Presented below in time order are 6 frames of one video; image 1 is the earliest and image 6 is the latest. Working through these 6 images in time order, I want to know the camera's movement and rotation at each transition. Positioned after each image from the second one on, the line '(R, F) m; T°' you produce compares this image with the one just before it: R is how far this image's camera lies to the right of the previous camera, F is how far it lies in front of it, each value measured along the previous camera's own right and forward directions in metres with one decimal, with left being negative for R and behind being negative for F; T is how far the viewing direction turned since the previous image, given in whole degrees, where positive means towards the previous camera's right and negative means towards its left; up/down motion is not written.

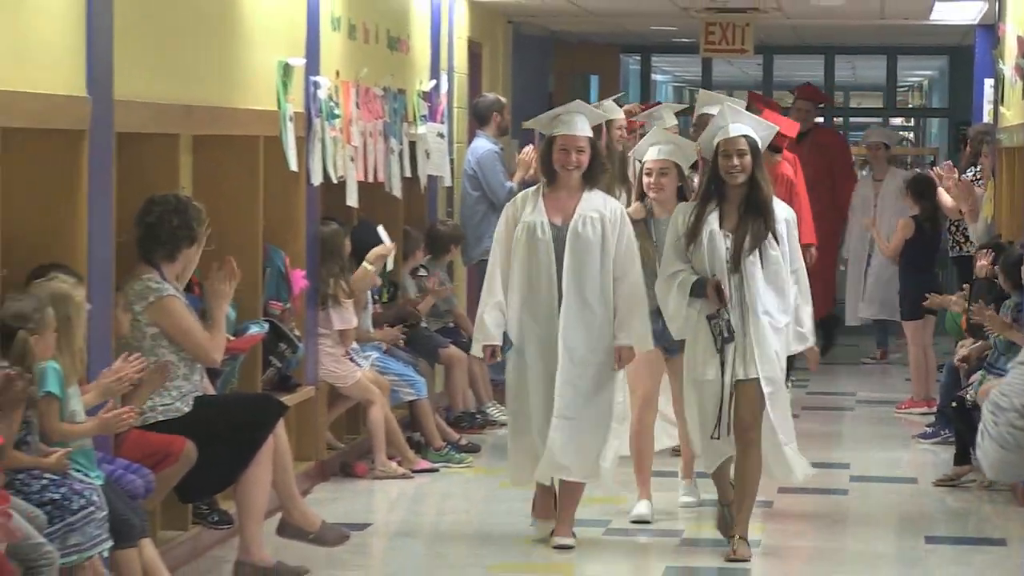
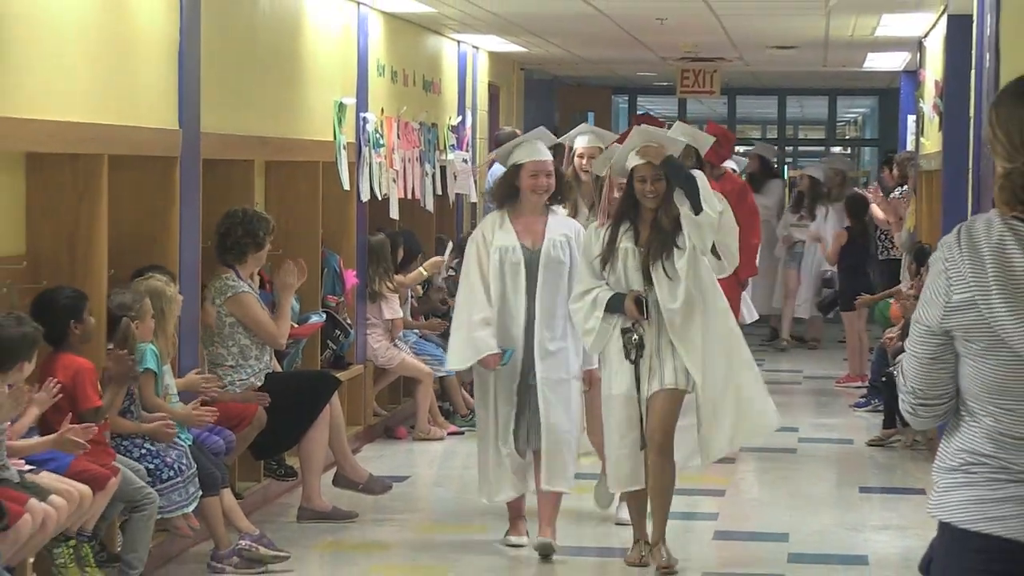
(0.0, -1.0) m; -1°
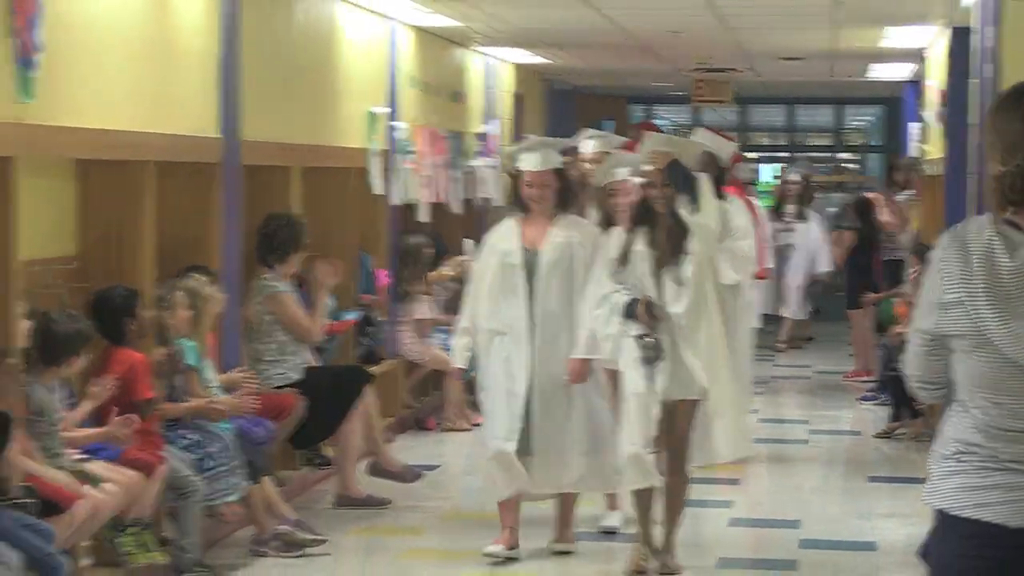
(+0.1, -0.3) m; -2°
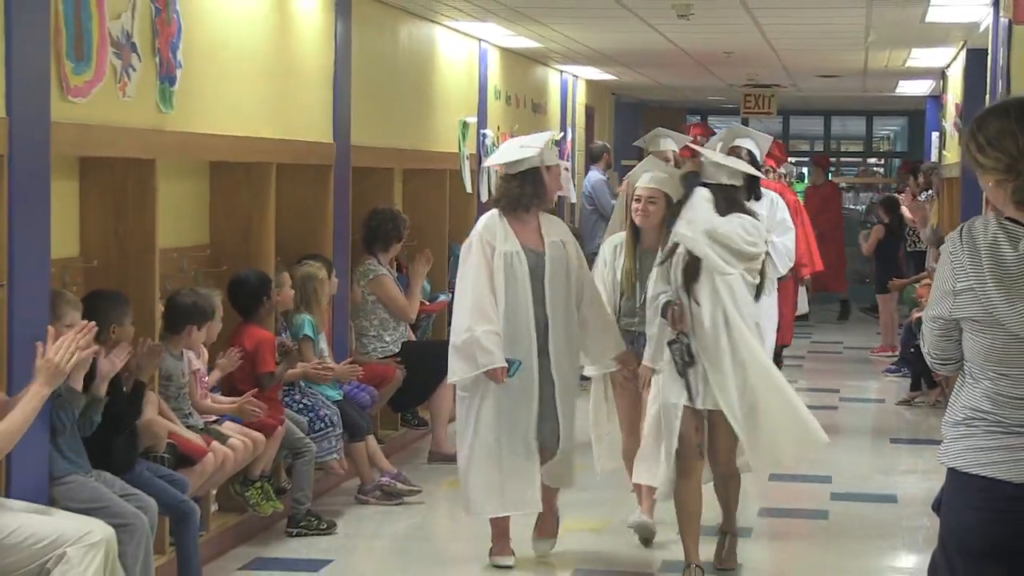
(-0.1, -0.9) m; -1°
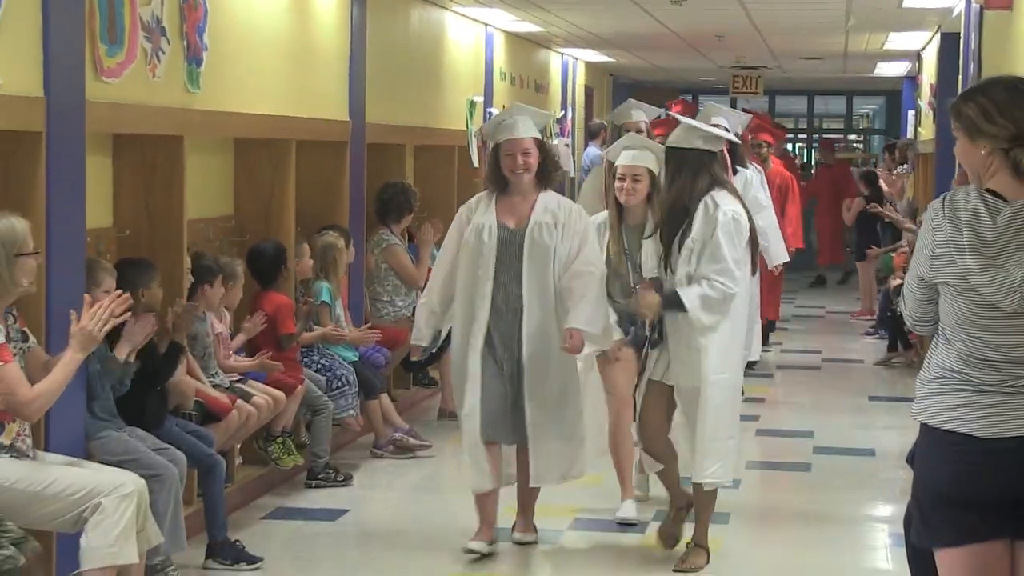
(0.0, -0.5) m; 0°
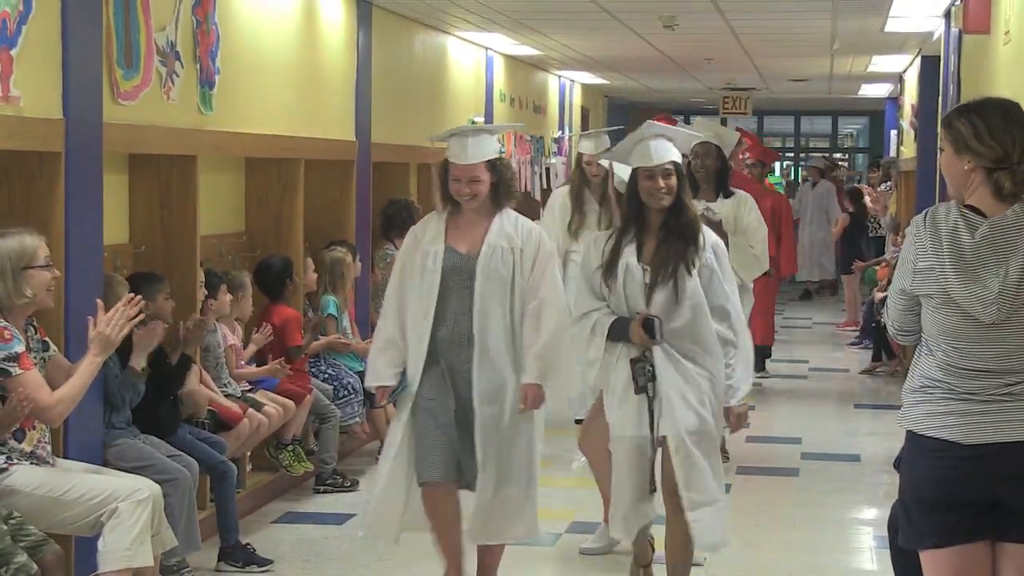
(0.0, -0.3) m; 0°
